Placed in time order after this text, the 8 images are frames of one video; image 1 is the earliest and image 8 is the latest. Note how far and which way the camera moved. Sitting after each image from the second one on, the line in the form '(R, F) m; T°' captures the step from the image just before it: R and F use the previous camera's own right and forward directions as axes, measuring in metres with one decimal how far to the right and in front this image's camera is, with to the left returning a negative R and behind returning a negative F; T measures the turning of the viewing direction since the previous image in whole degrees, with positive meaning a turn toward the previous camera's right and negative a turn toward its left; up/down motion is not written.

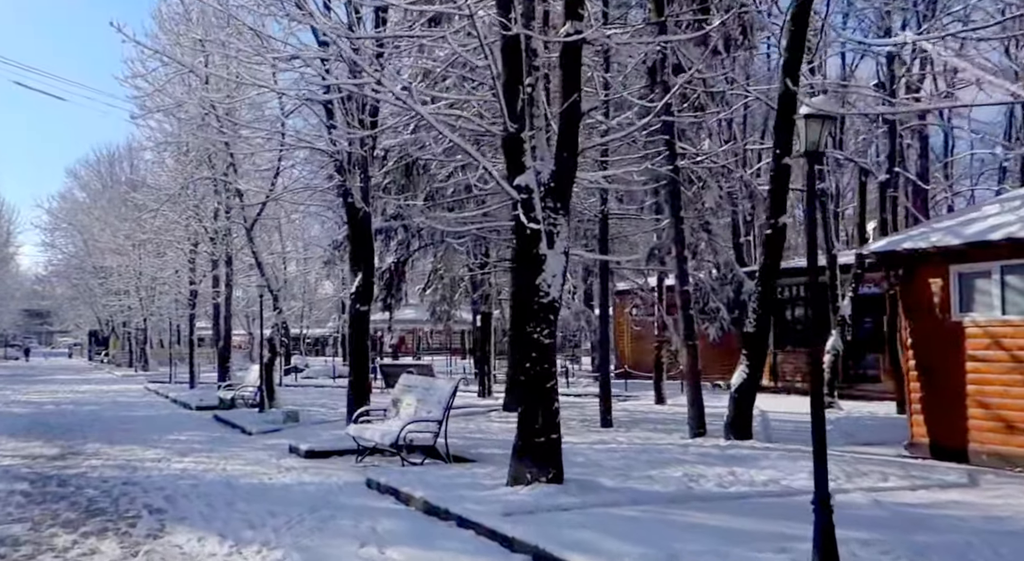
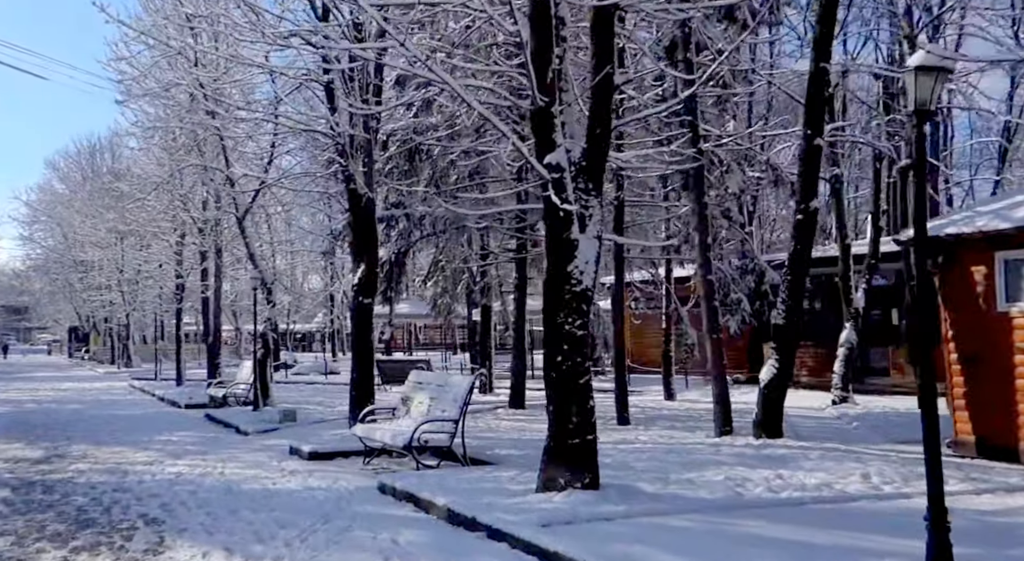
(-0.4, +0.9) m; +1°
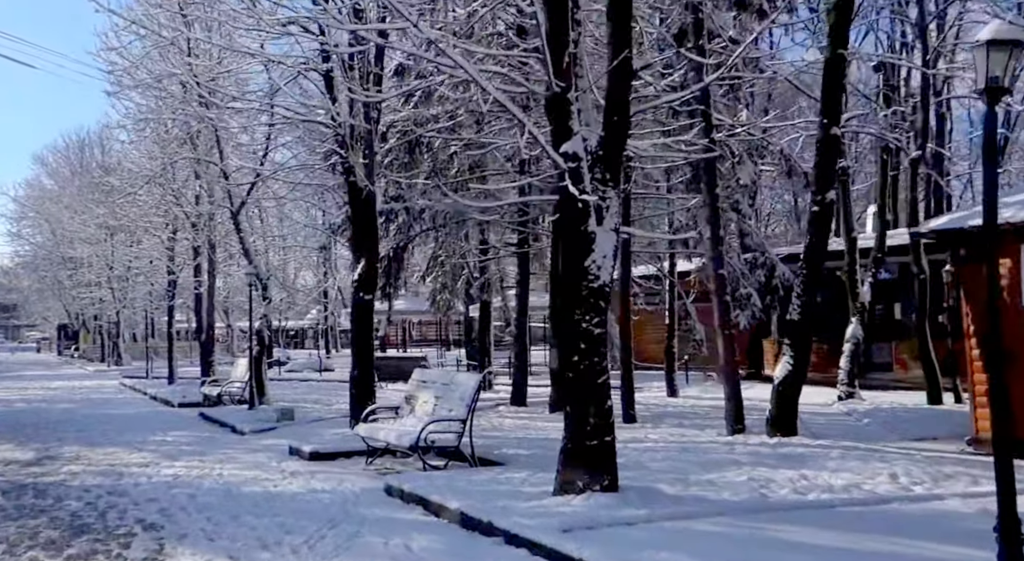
(-0.2, +0.4) m; +1°
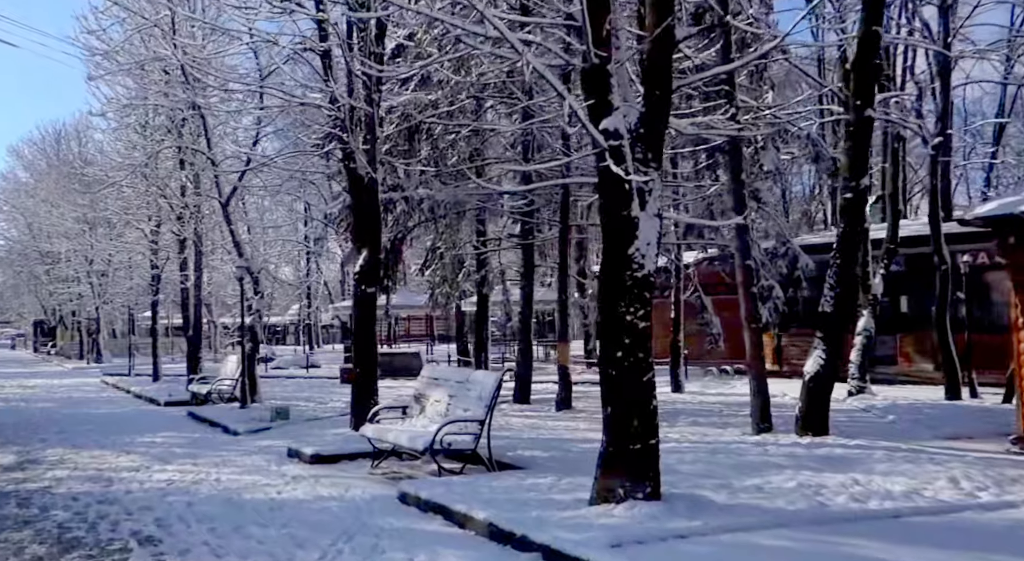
(-0.4, +0.8) m; +1°
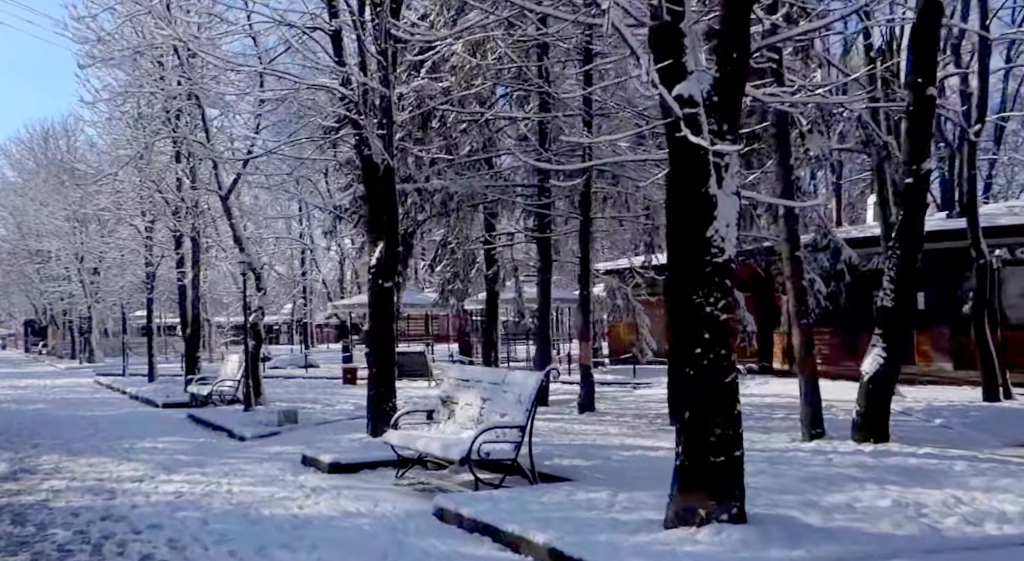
(-0.5, +0.9) m; +1°
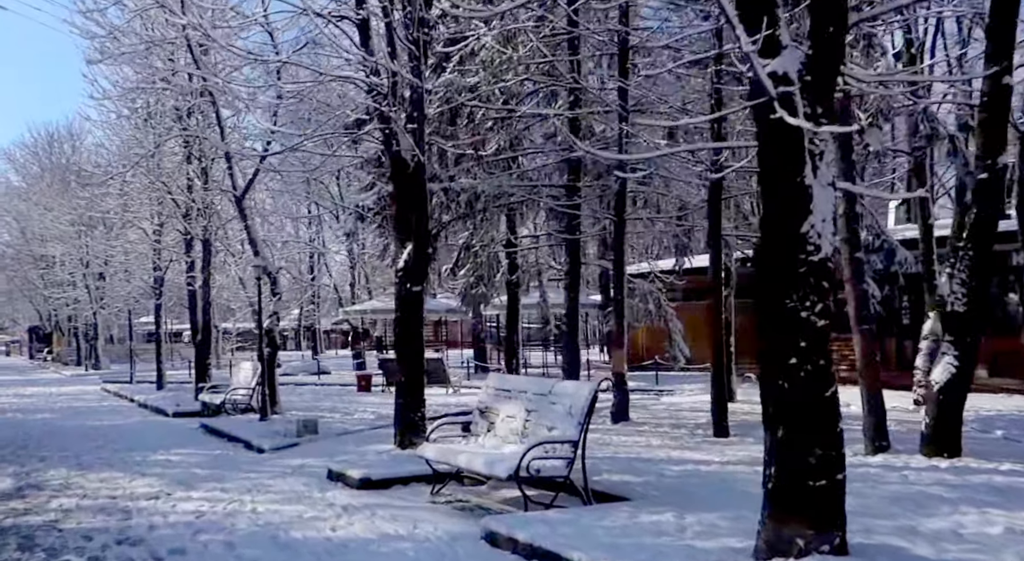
(-0.4, +0.8) m; 0°
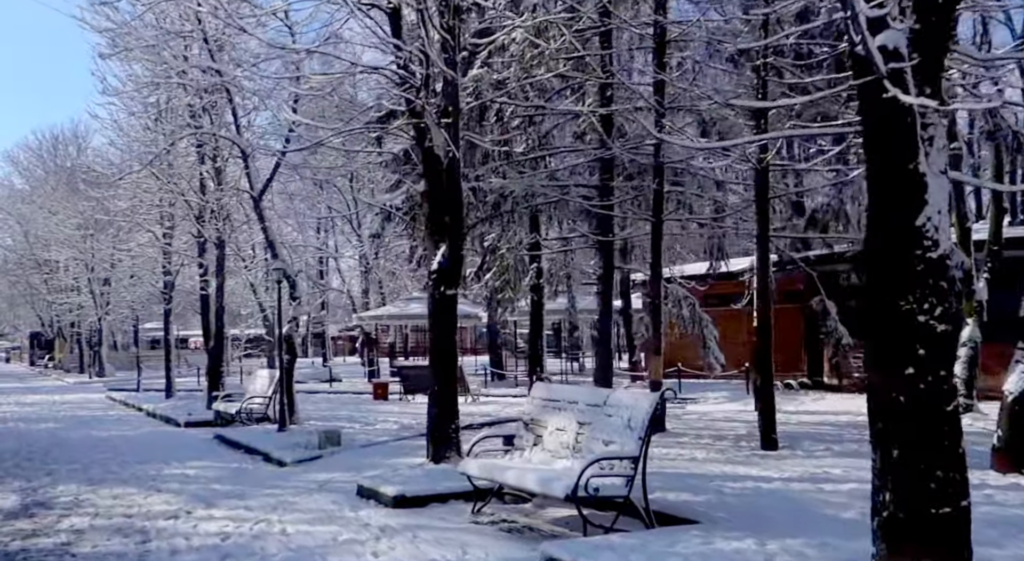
(-0.4, +0.7) m; 0°
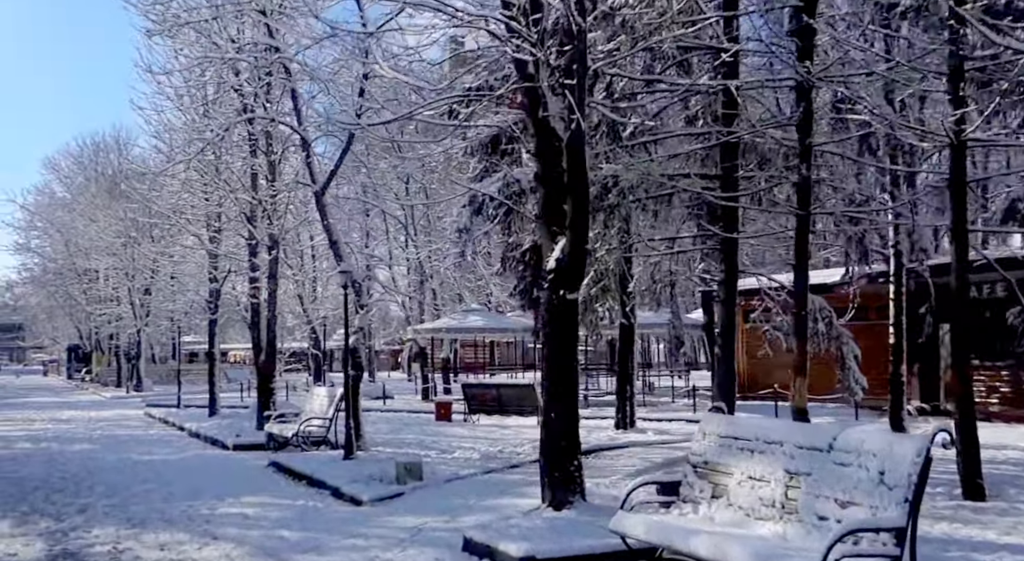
(-1.0, +2.3) m; -2°
